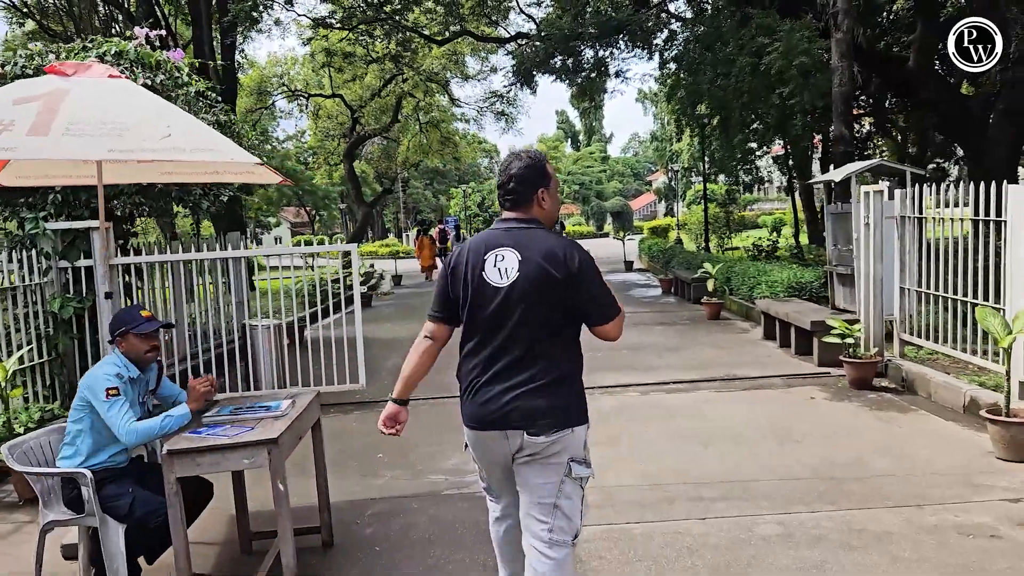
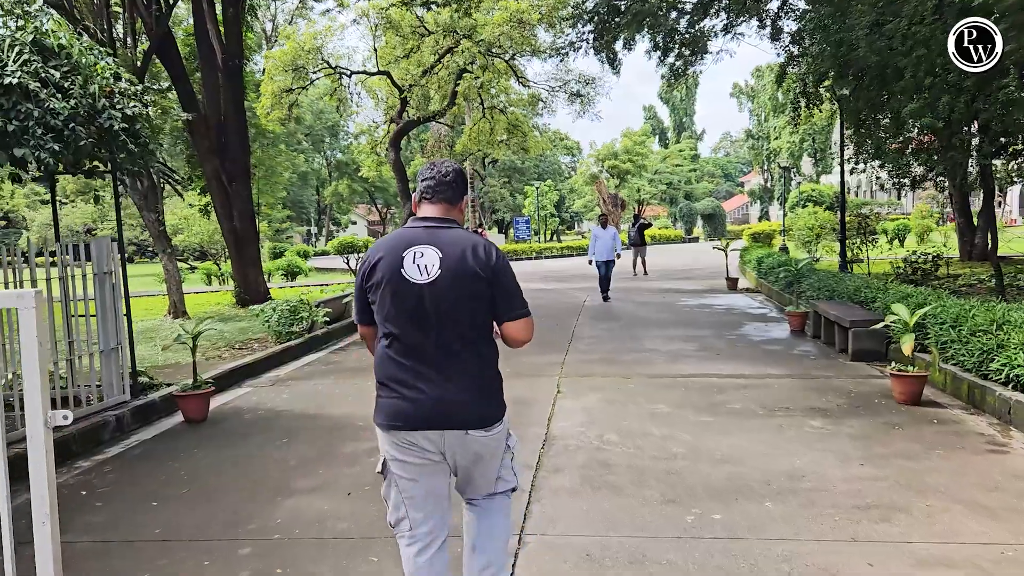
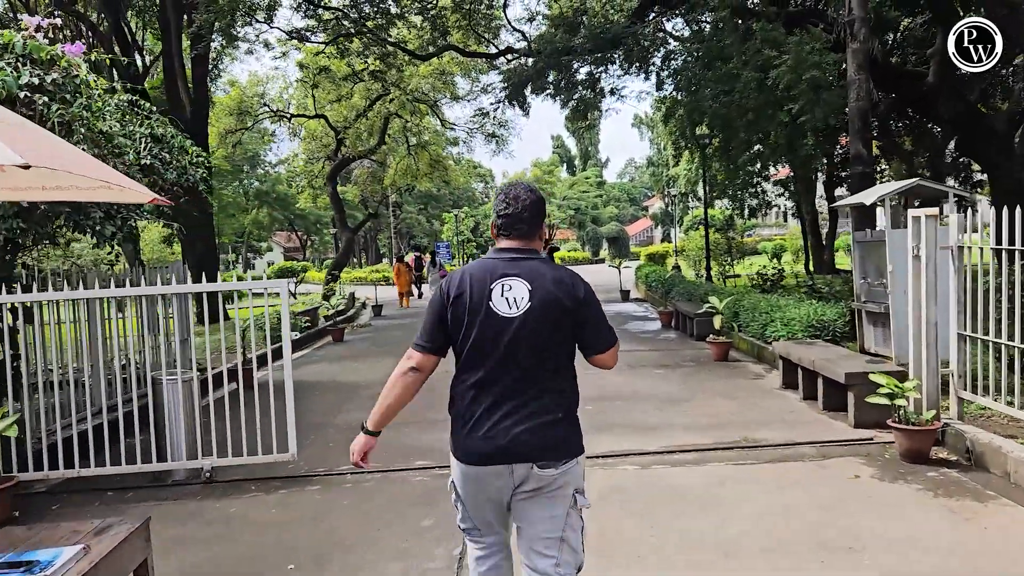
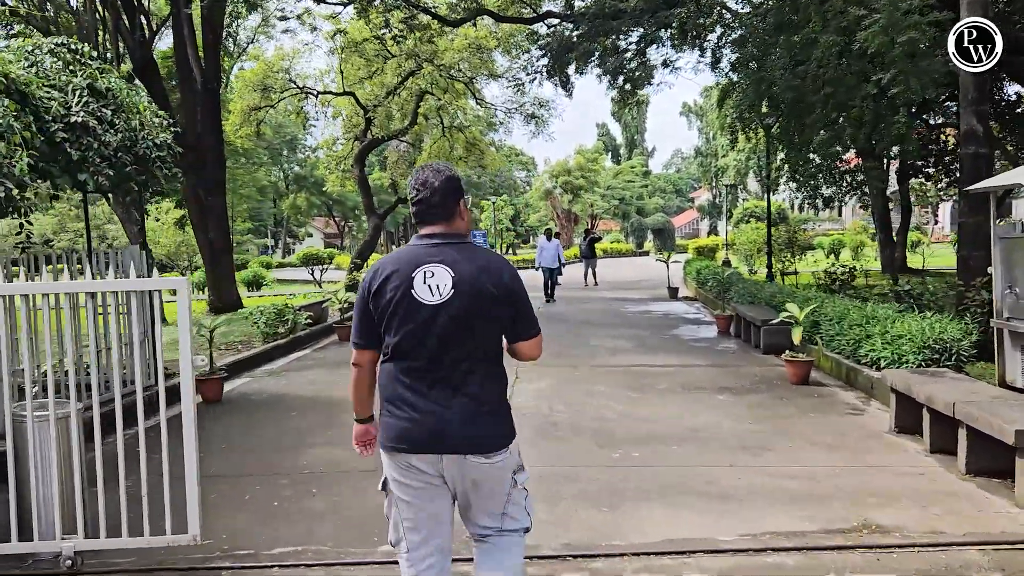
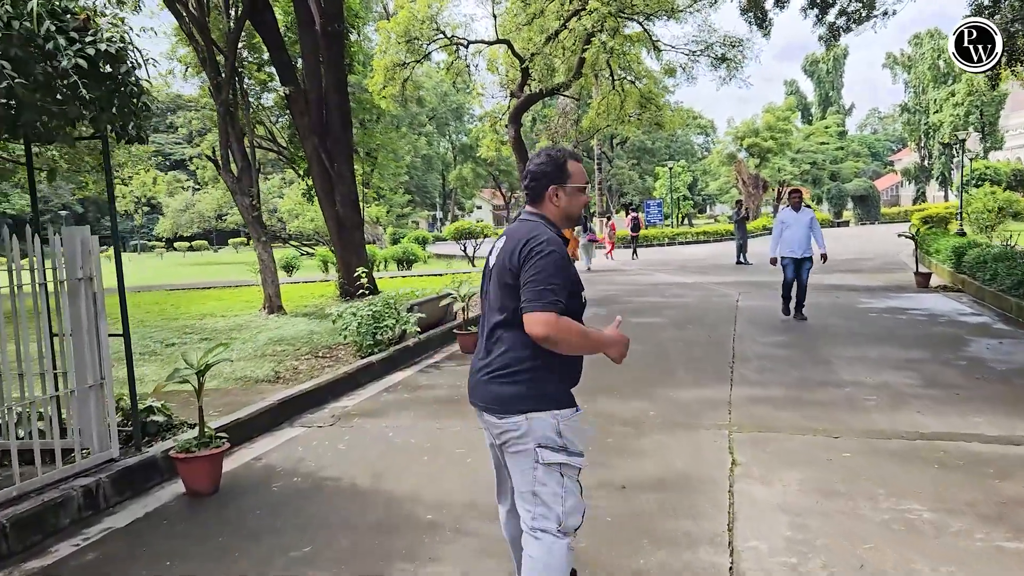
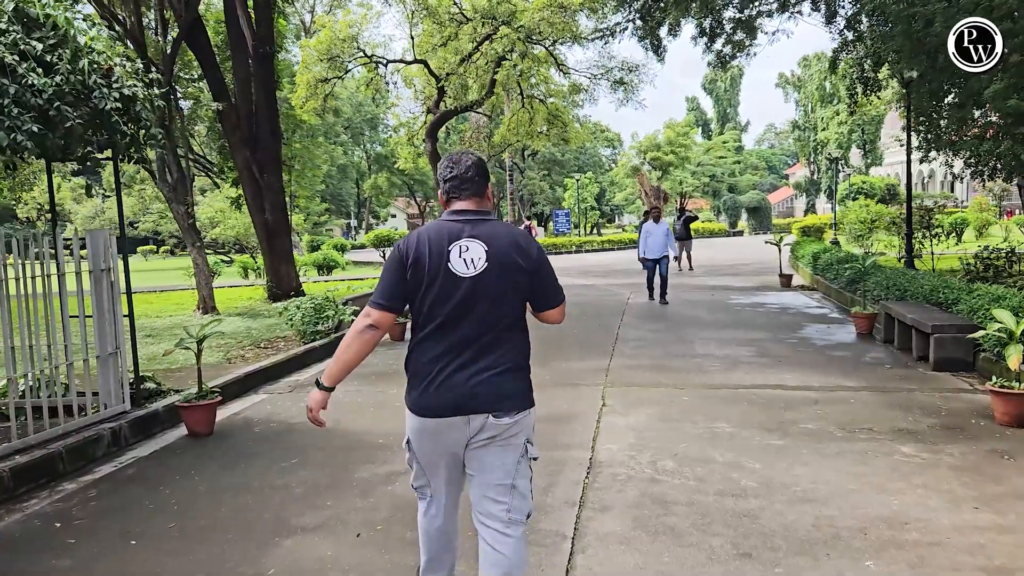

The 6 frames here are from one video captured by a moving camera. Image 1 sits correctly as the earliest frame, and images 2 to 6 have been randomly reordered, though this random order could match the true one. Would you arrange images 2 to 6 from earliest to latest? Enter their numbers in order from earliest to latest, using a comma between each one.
3, 4, 2, 6, 5
